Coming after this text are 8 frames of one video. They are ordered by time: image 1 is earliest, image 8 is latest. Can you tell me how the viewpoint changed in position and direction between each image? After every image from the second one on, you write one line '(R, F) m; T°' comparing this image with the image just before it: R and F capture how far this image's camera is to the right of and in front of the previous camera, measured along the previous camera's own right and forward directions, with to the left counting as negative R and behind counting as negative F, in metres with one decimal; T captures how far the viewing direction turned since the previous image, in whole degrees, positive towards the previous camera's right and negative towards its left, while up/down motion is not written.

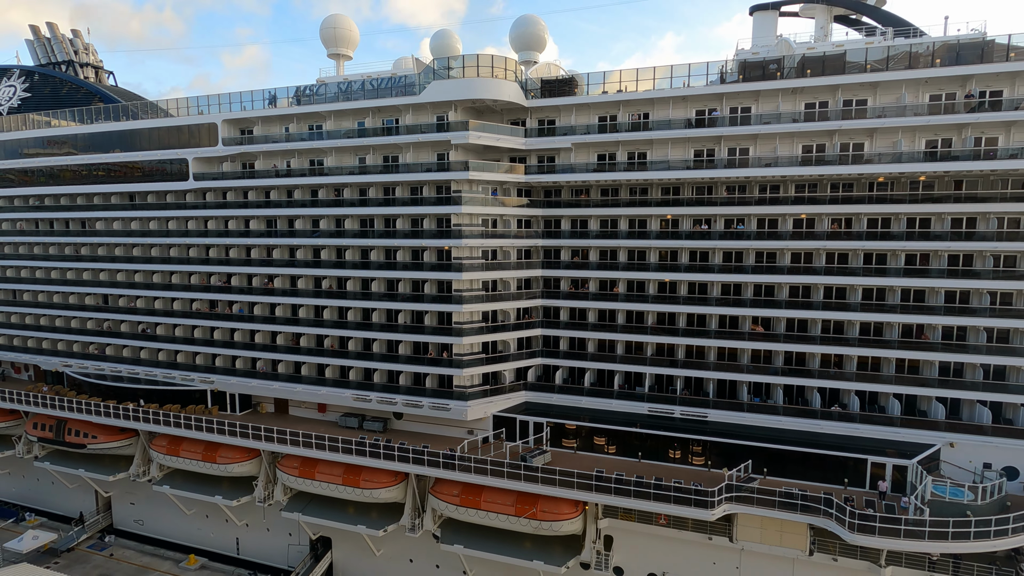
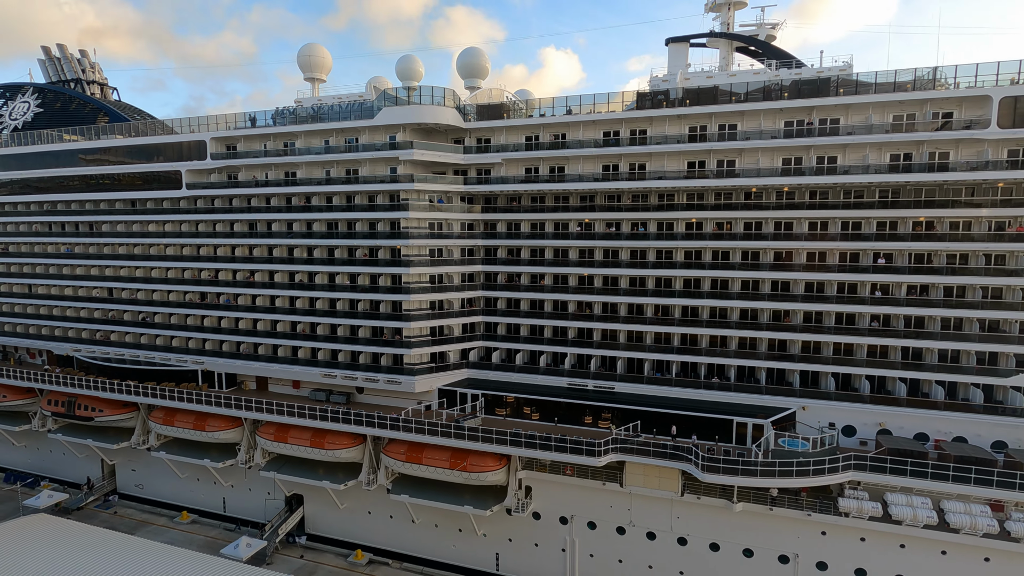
(+2.5, -3.5) m; 0°
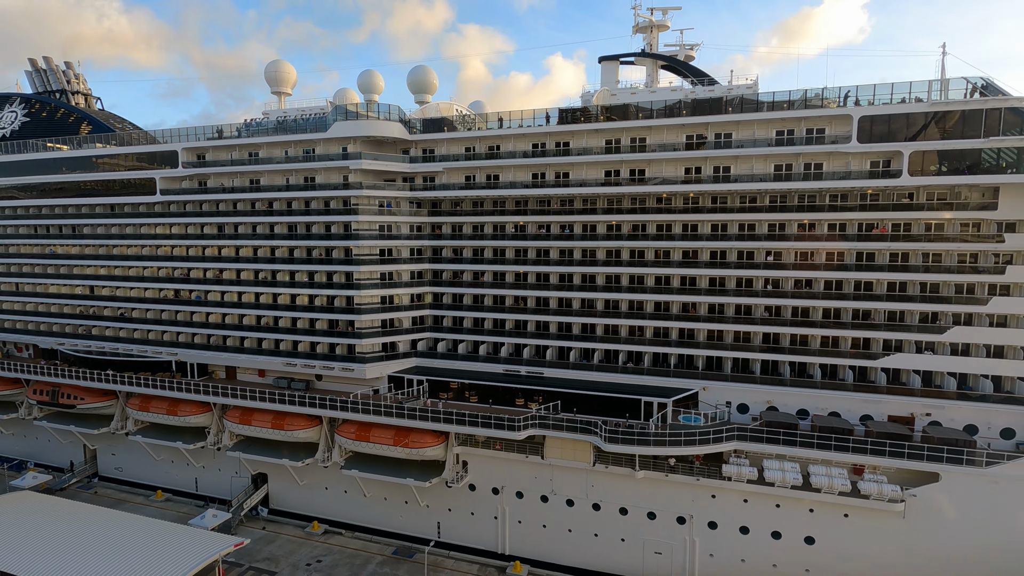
(+2.5, -2.4) m; 0°
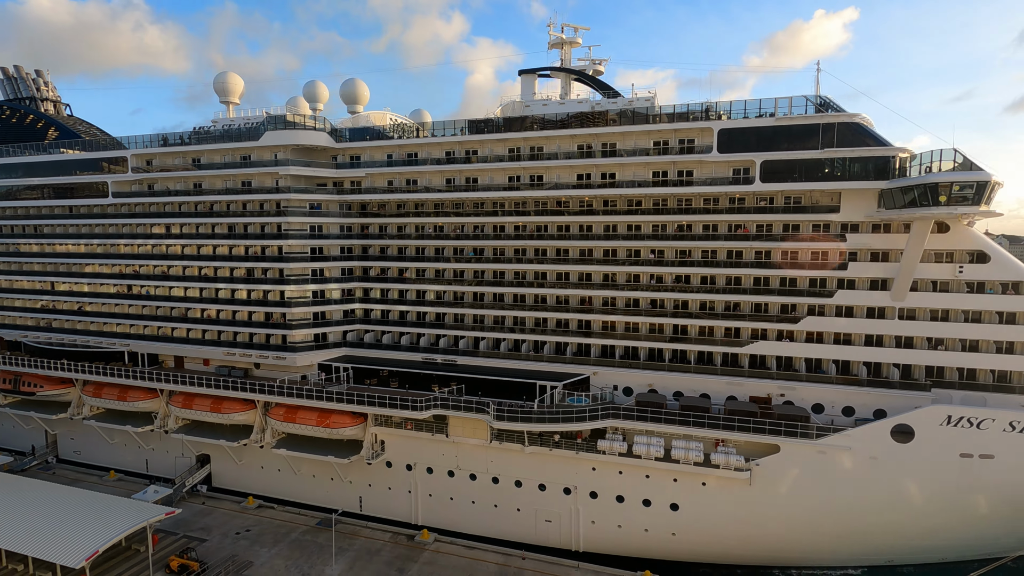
(+4.0, -2.3) m; 0°
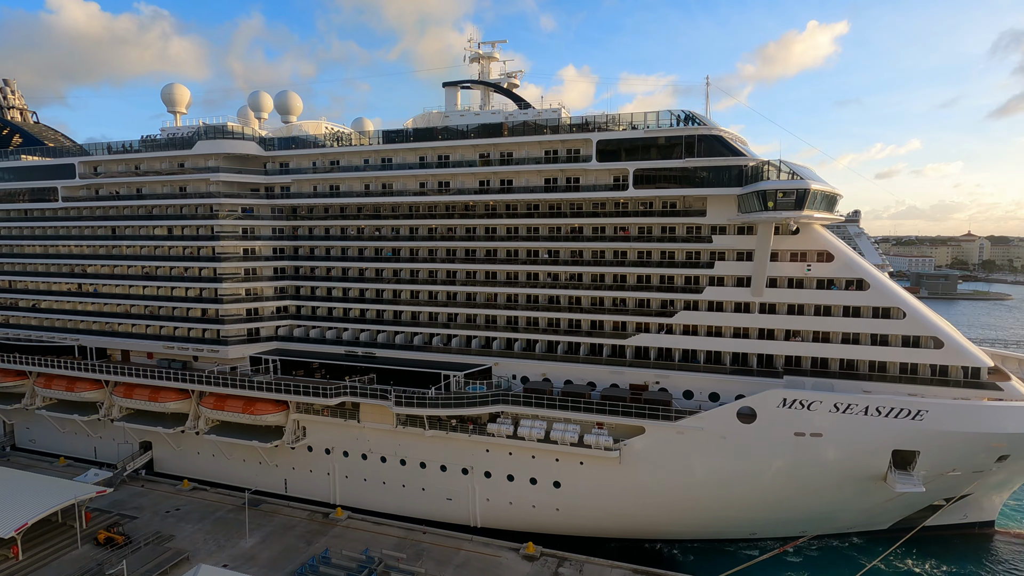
(+4.4, -2.1) m; 0°
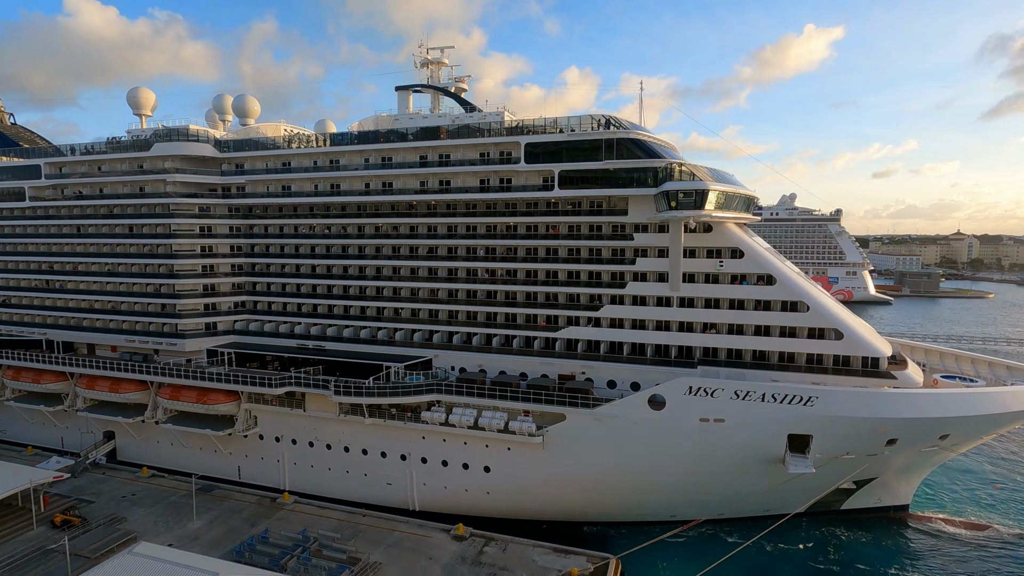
(+3.1, -1.3) m; 0°
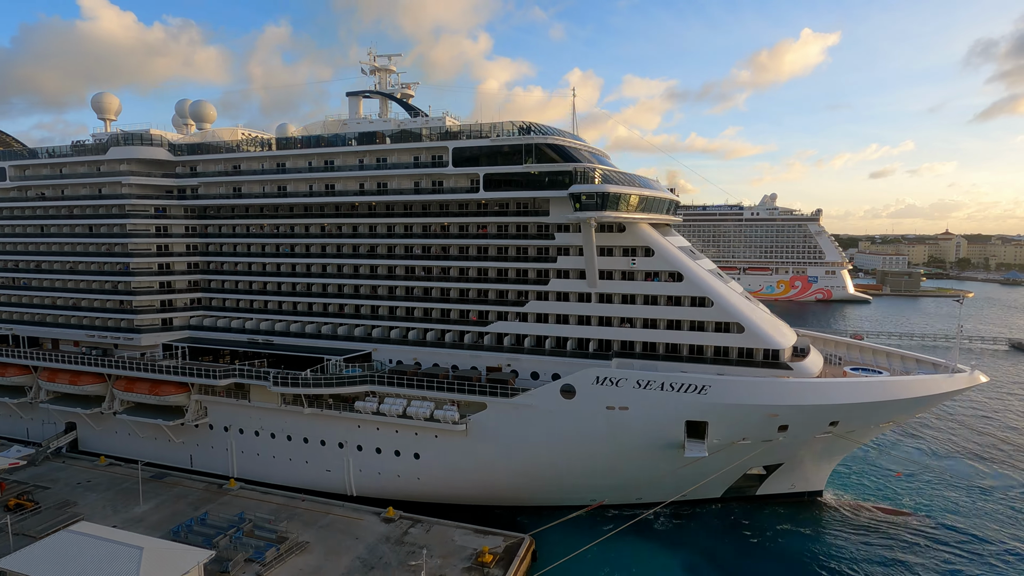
(+3.4, -1.4) m; 0°
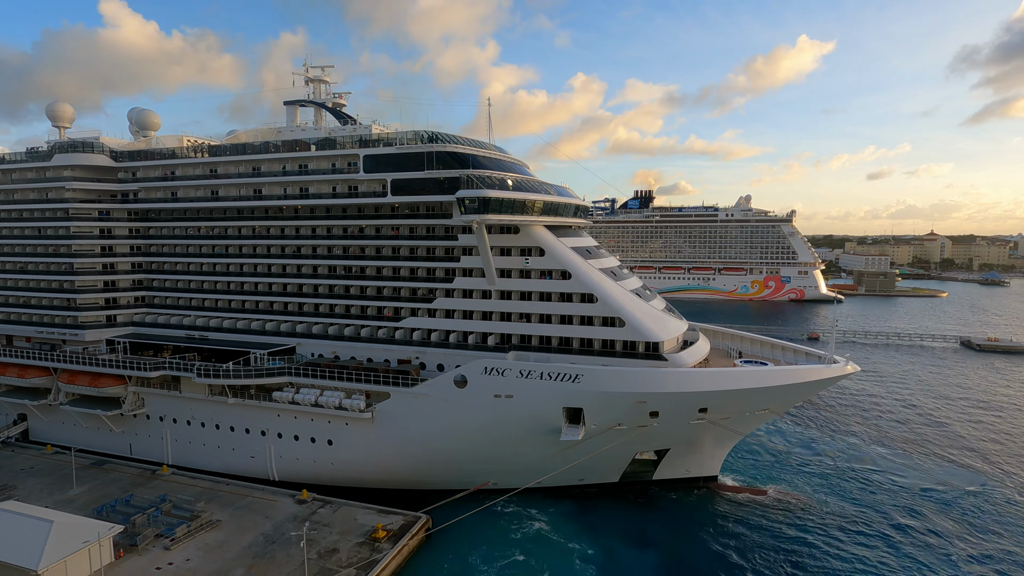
(+4.8, -1.9) m; 0°
